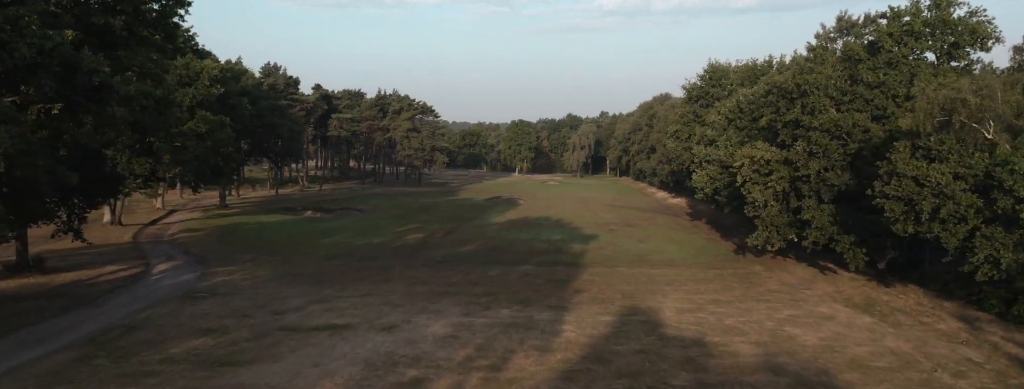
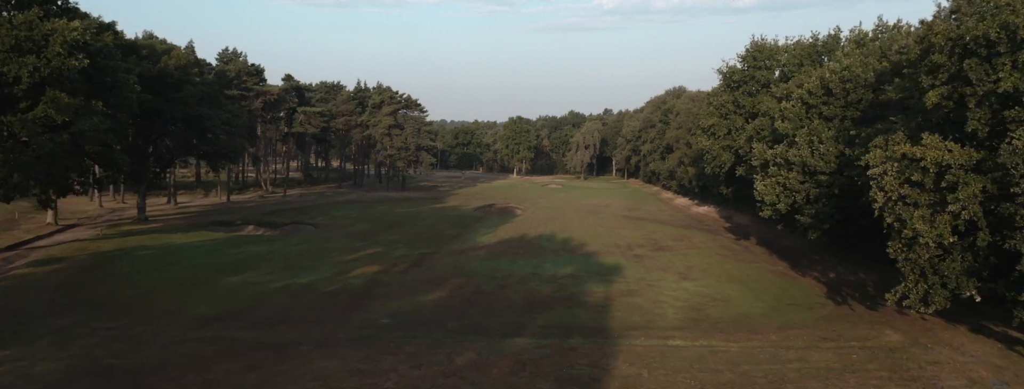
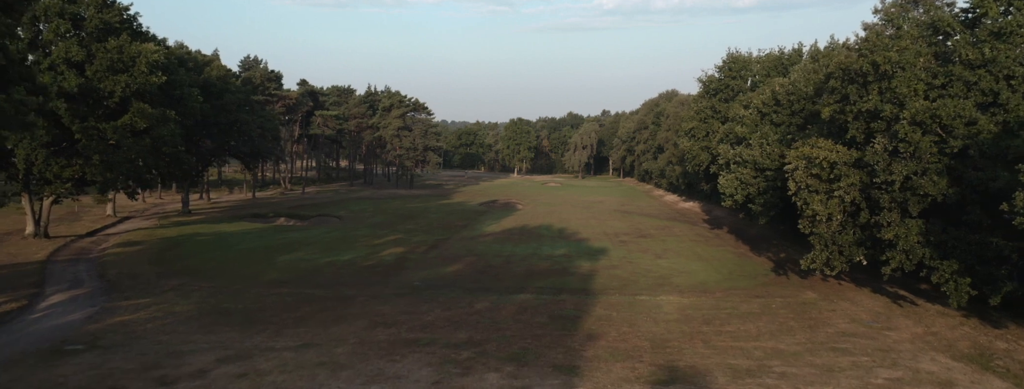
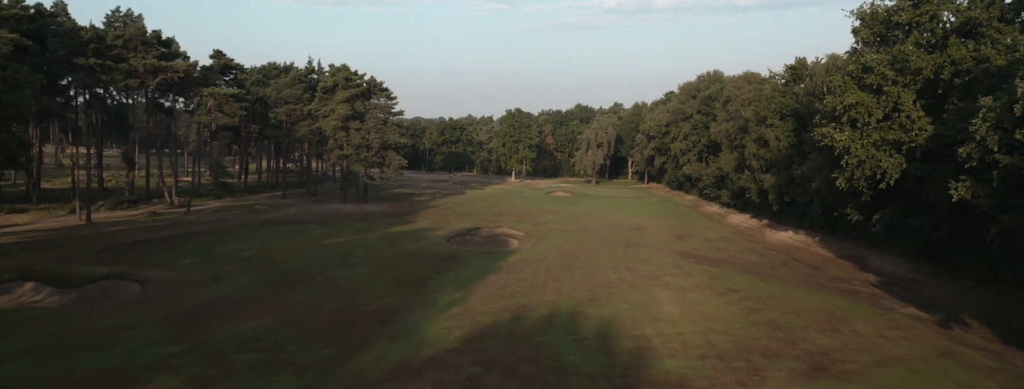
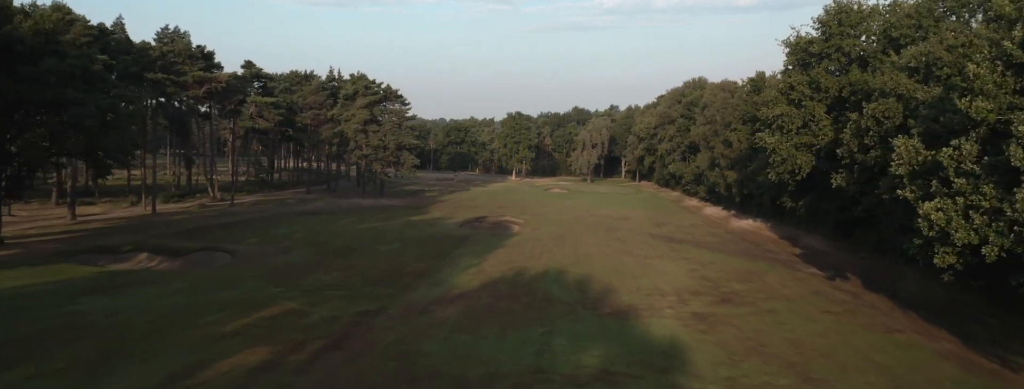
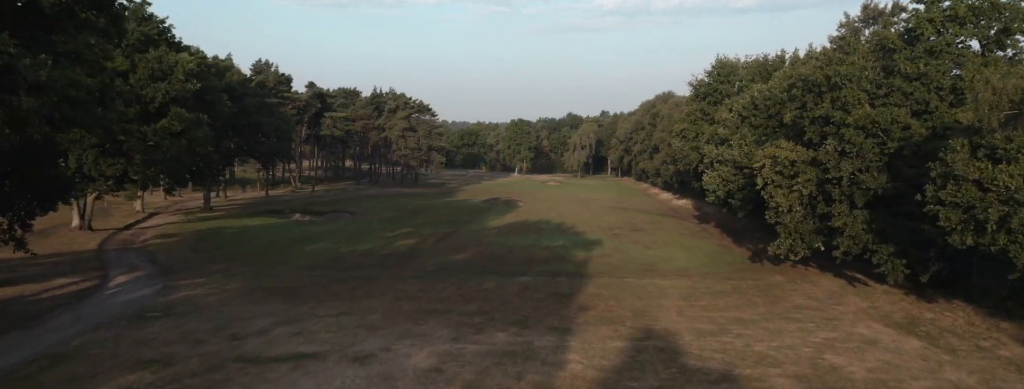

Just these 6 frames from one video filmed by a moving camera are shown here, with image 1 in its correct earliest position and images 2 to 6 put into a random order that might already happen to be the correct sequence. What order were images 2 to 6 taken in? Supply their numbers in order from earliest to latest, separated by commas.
6, 3, 2, 5, 4
